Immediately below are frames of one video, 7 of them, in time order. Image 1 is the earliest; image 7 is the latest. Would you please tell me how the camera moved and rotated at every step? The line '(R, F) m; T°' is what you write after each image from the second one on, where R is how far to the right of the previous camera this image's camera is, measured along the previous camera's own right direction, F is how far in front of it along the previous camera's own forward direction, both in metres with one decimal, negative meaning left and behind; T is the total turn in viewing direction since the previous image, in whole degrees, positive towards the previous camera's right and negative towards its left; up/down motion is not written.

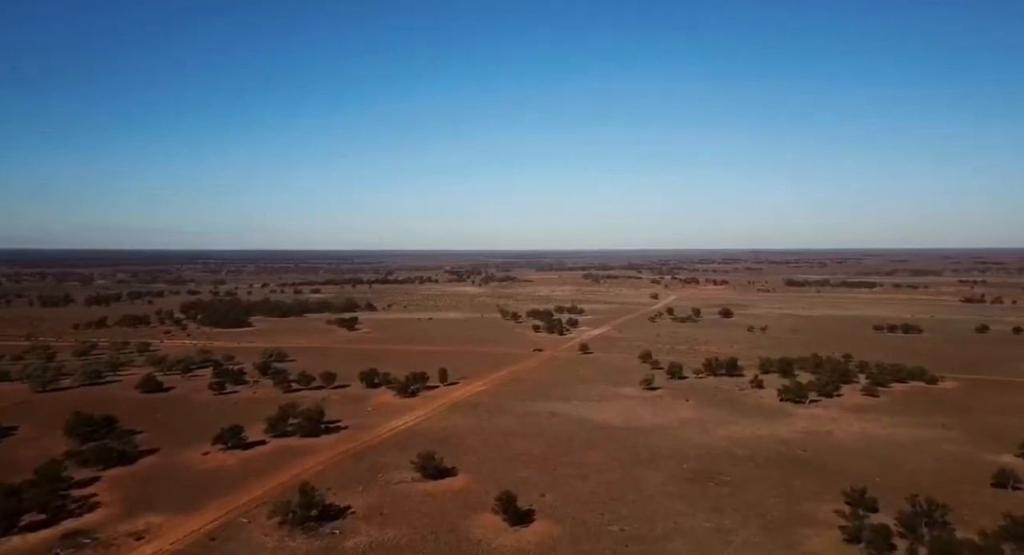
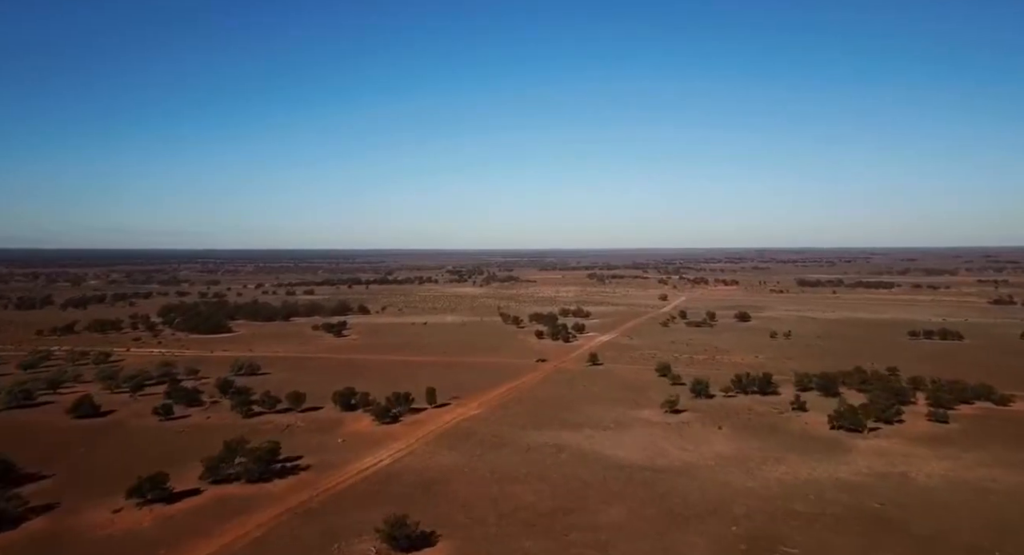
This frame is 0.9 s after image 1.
(+0.1, +4.8) m; 0°
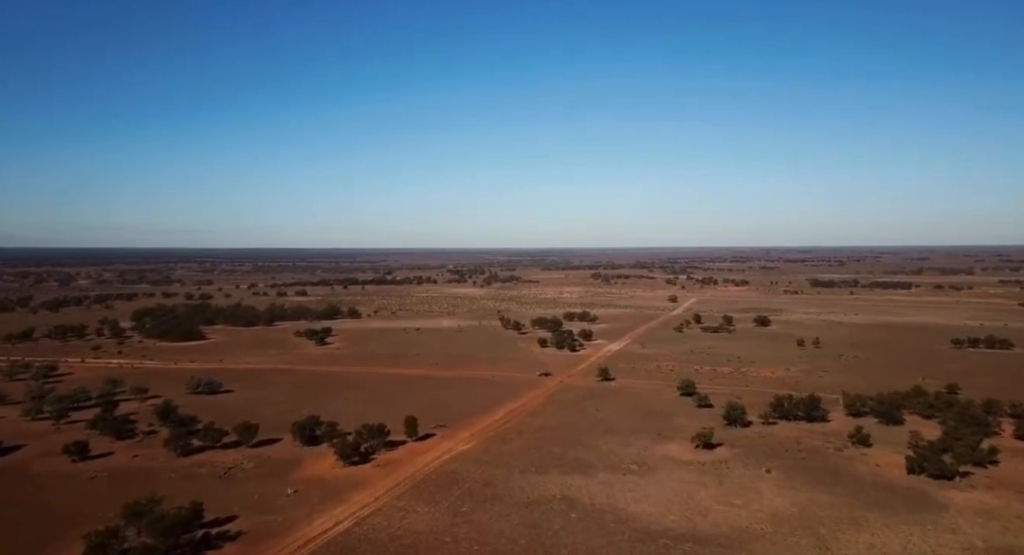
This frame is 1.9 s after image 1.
(+0.2, +5.1) m; 0°
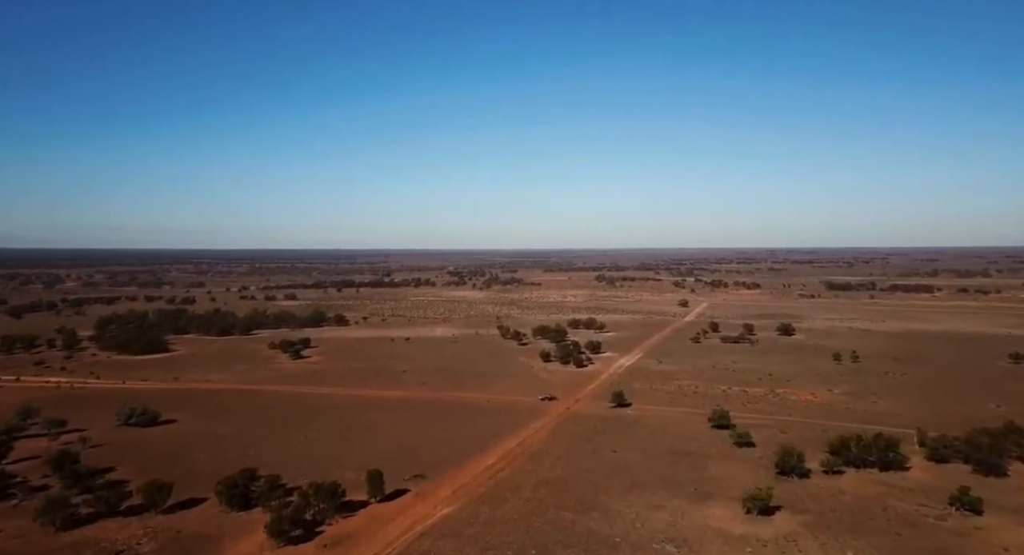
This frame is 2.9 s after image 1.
(+0.2, +5.5) m; 0°
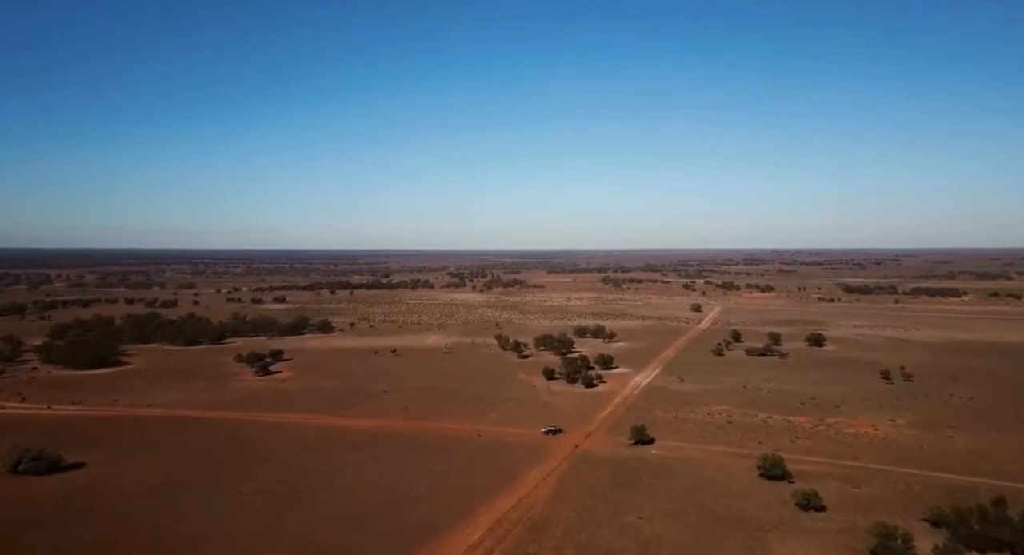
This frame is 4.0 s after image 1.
(+0.2, +5.8) m; 0°
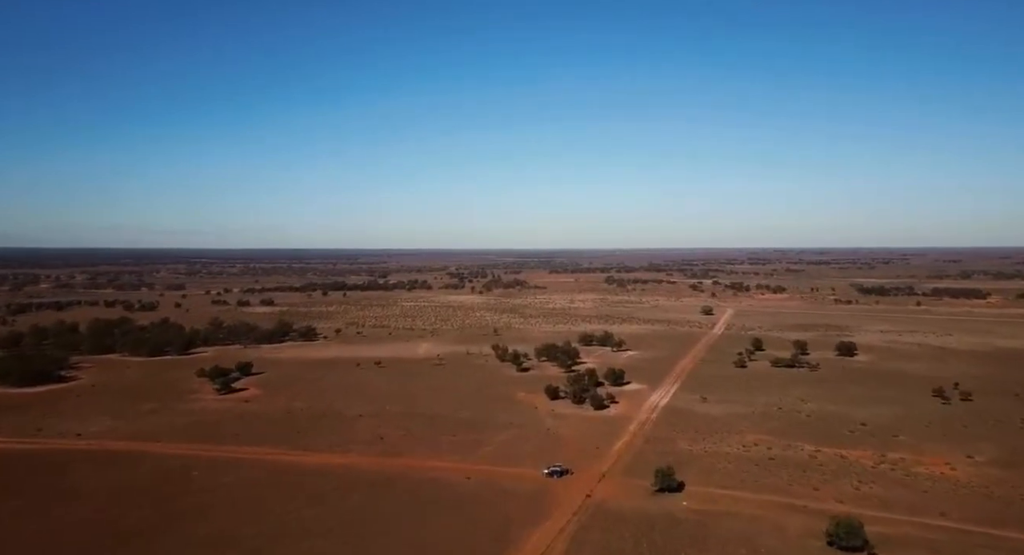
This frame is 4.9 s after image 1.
(+0.2, +4.9) m; 0°
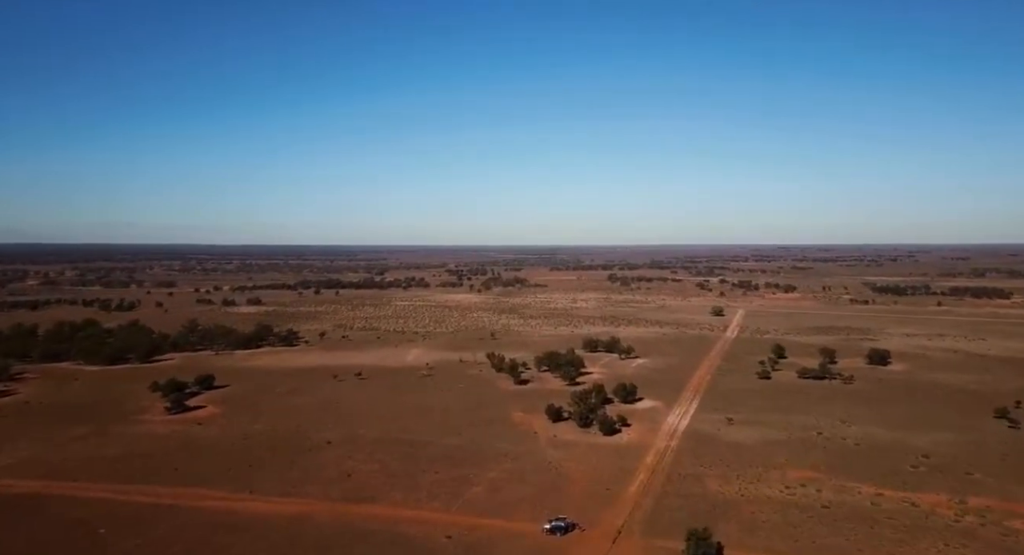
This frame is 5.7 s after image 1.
(+0.2, +4.5) m; 0°
